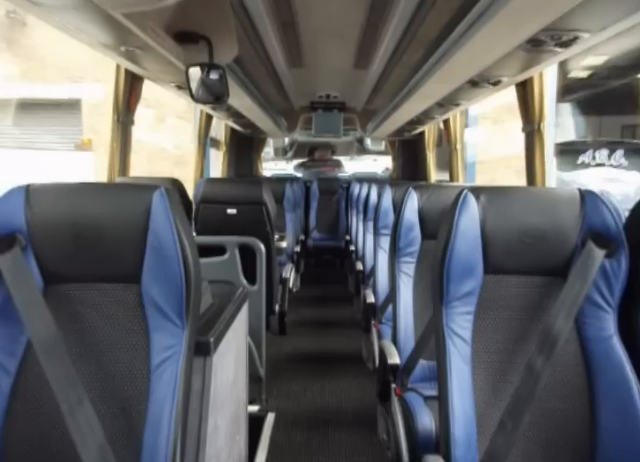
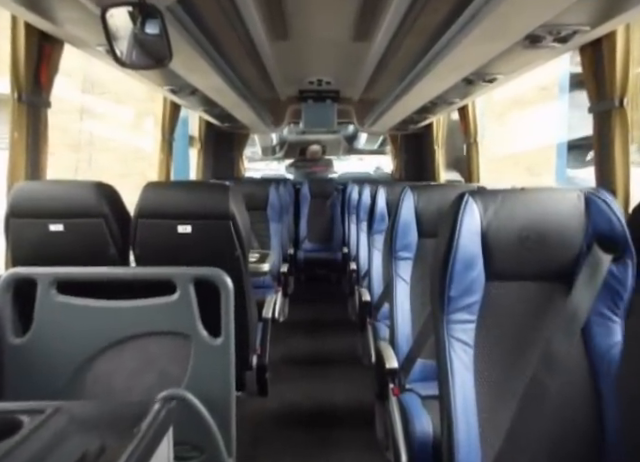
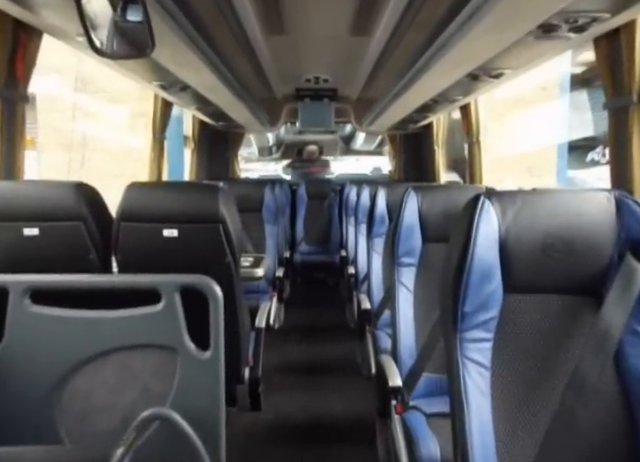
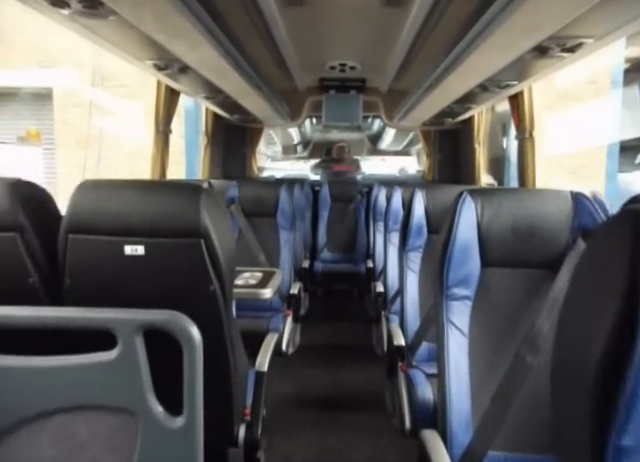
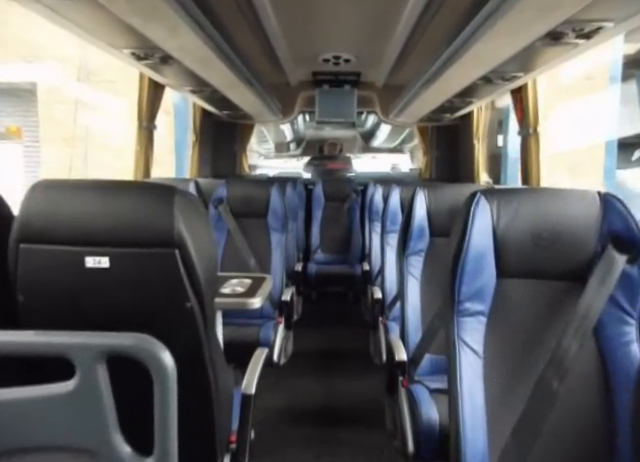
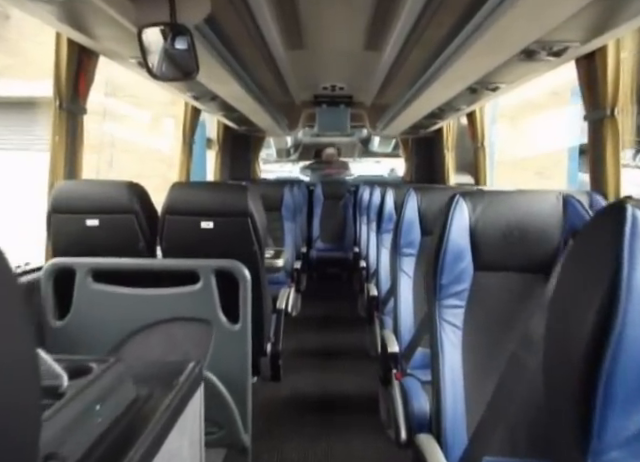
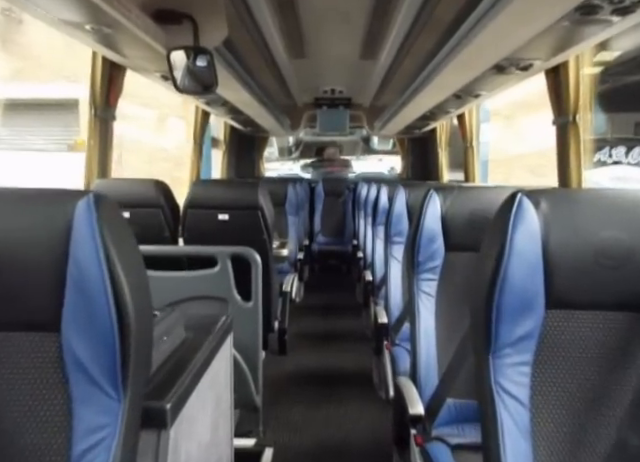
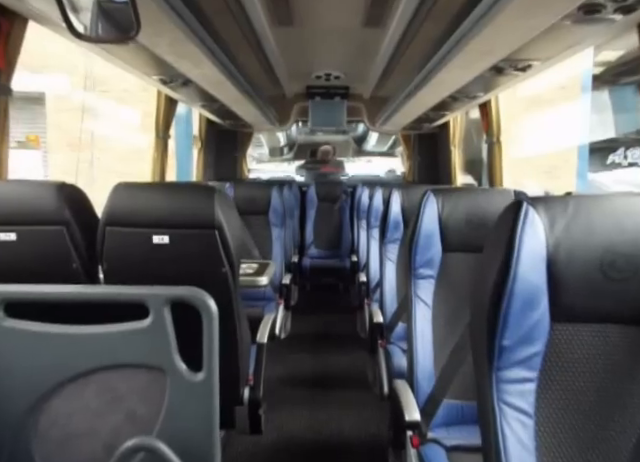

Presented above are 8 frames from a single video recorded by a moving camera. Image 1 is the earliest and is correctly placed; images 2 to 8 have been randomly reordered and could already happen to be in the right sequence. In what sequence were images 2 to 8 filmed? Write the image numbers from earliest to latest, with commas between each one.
7, 6, 2, 3, 8, 4, 5
